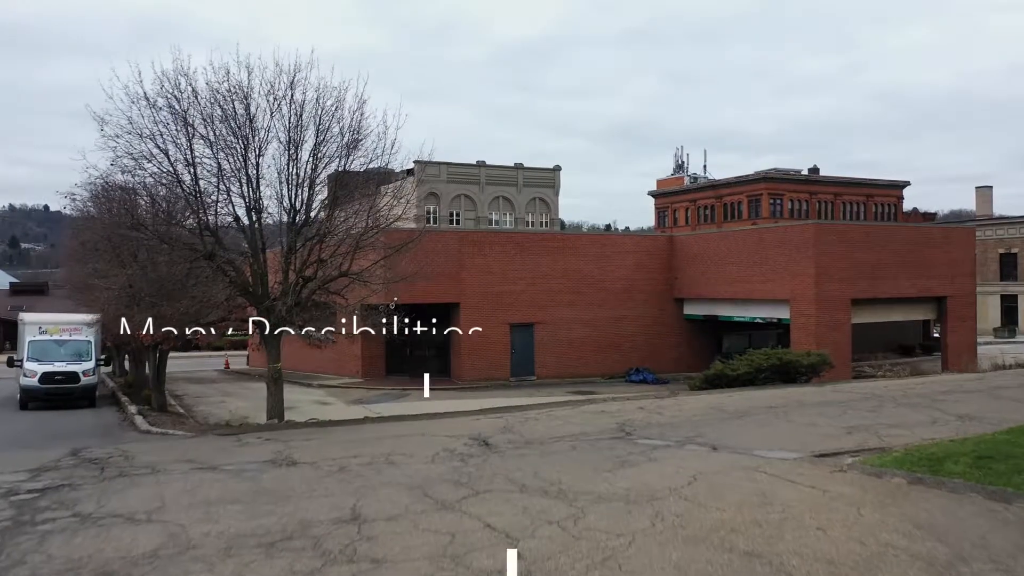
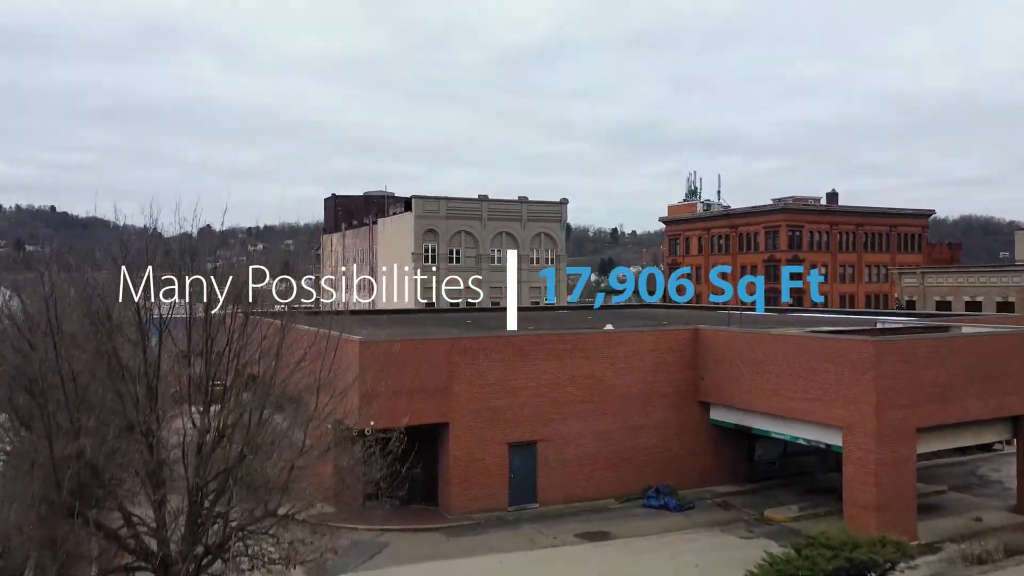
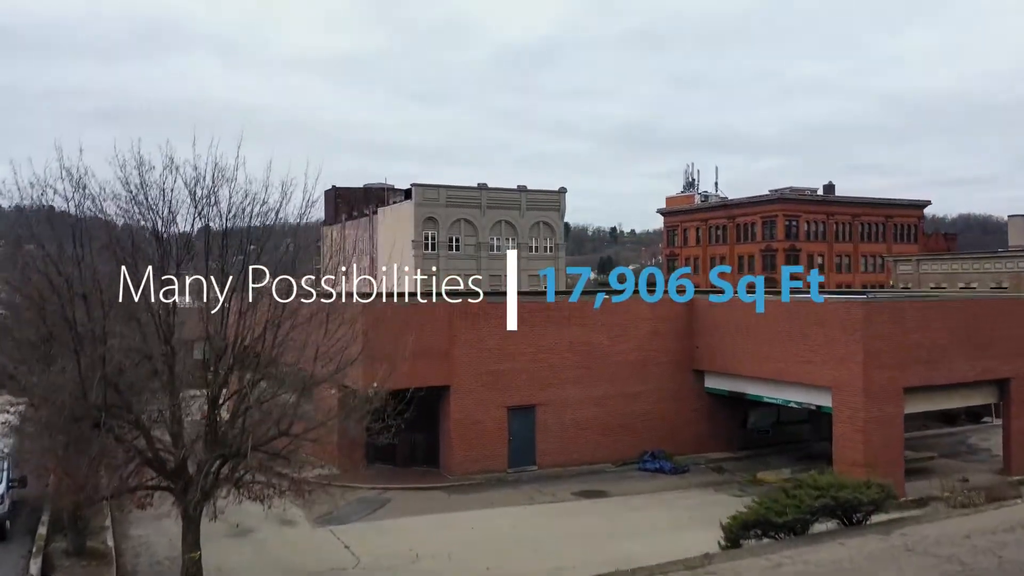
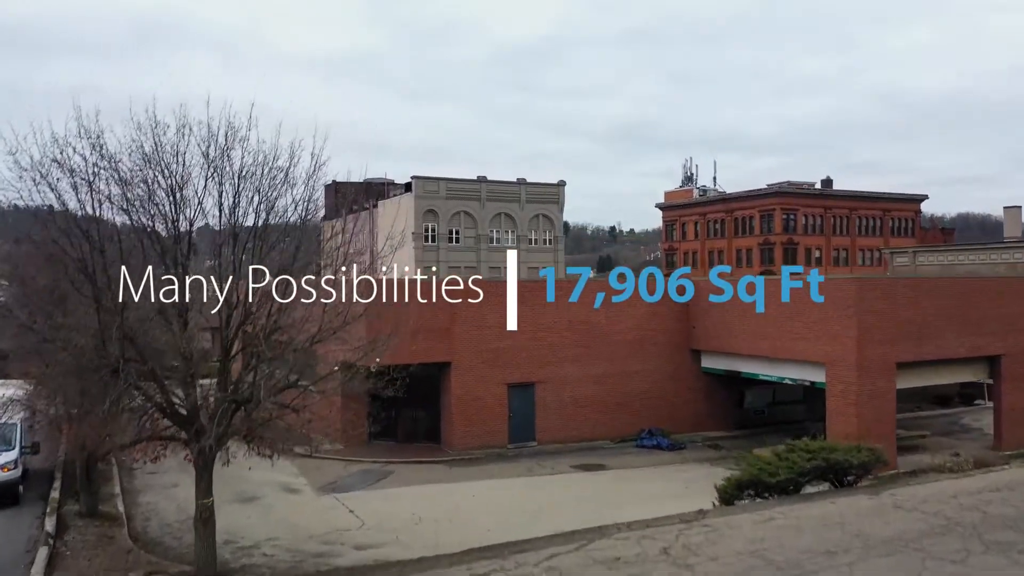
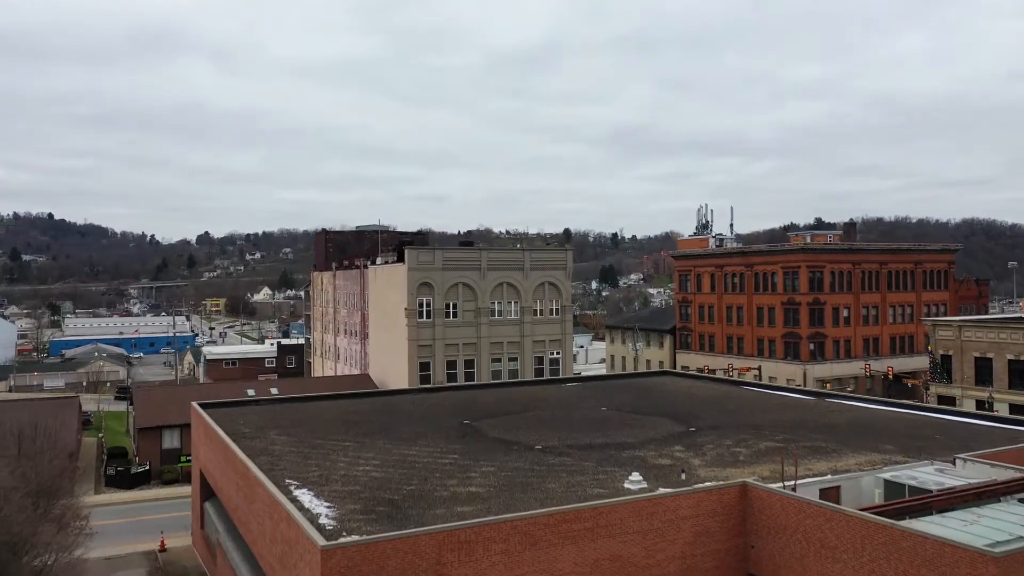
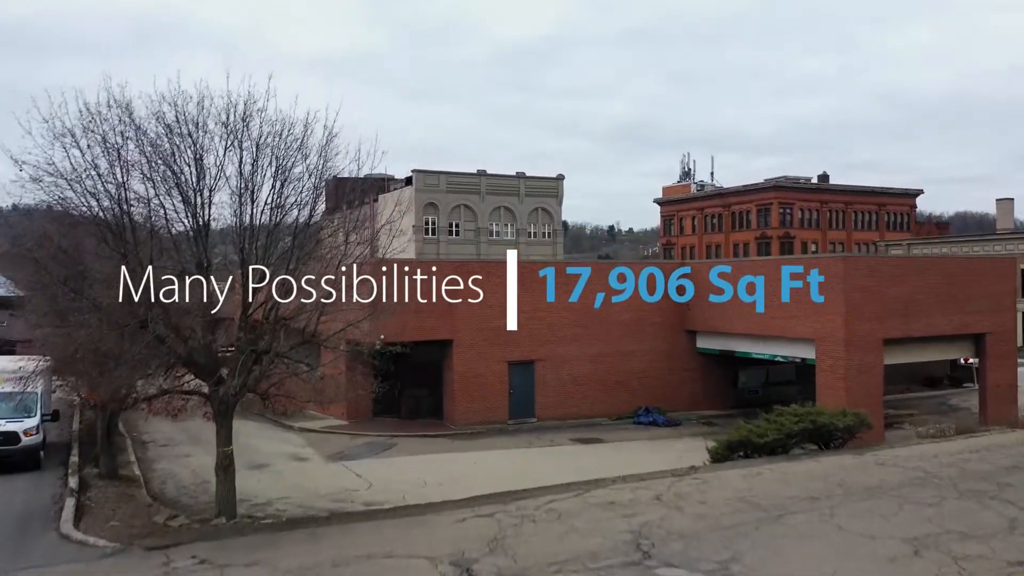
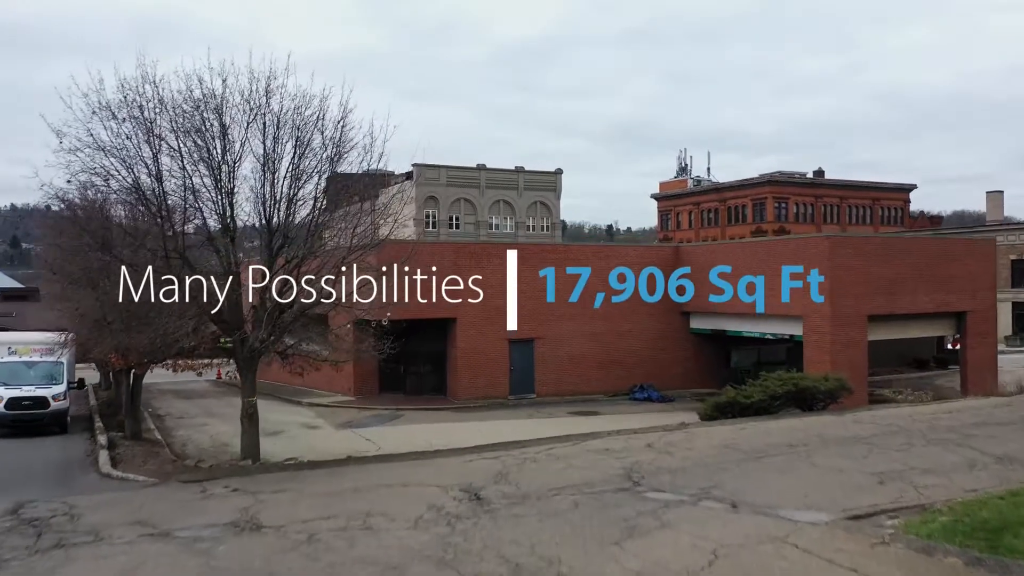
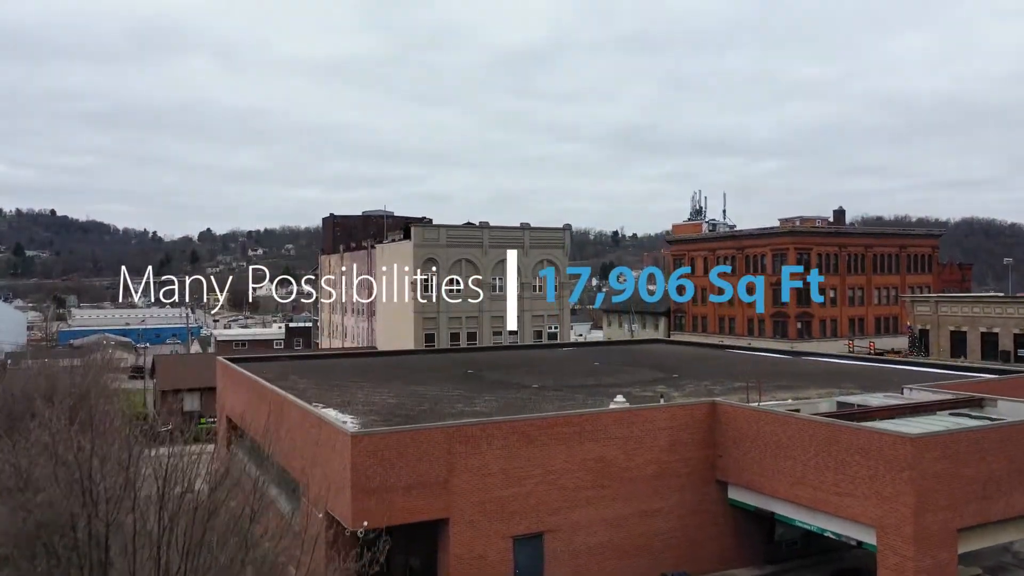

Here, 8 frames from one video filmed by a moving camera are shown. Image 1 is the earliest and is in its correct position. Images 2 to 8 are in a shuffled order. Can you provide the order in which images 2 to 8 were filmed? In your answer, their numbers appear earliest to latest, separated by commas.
7, 6, 4, 3, 2, 8, 5
